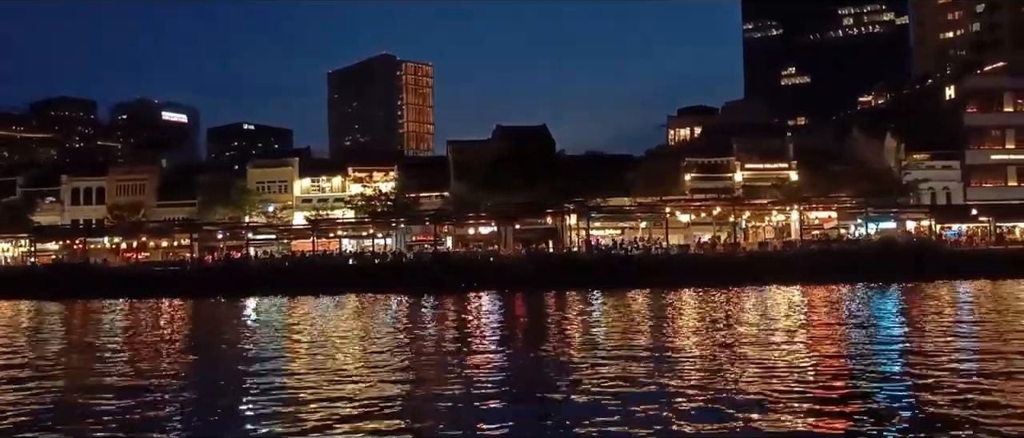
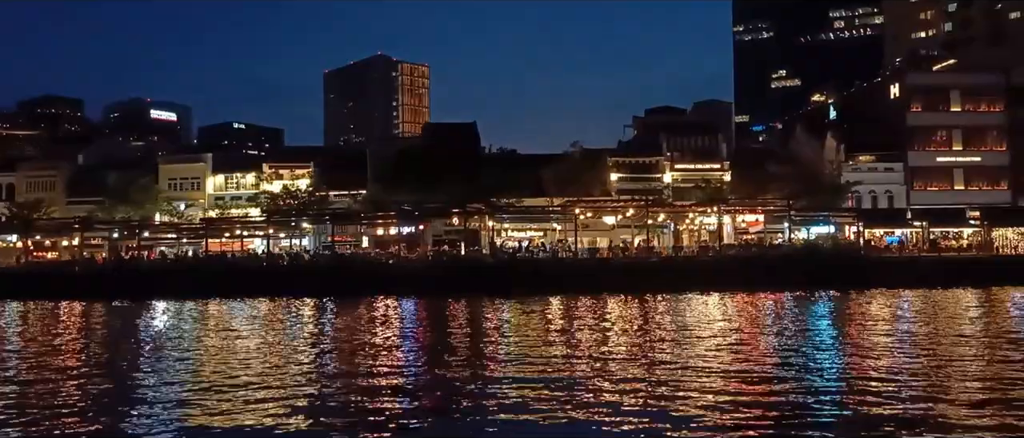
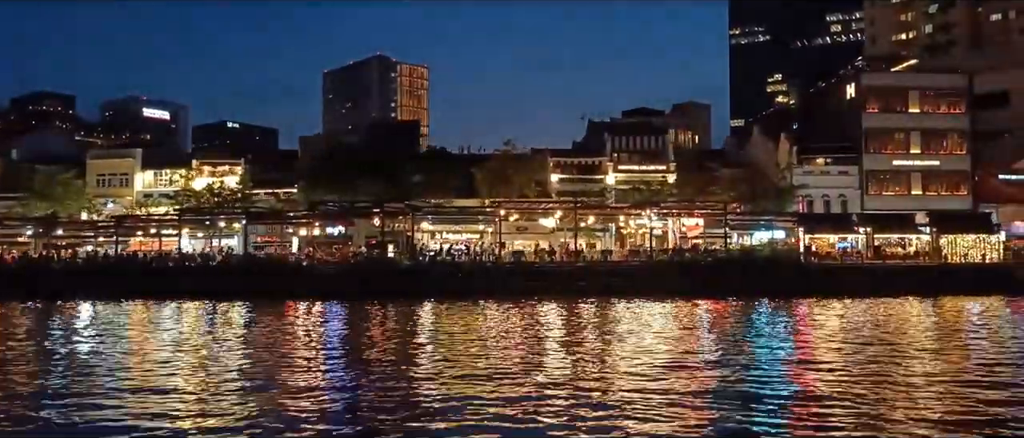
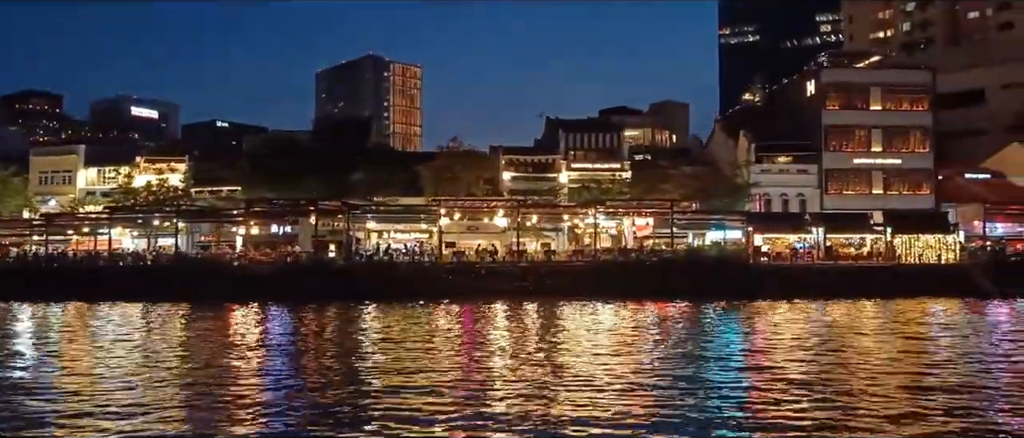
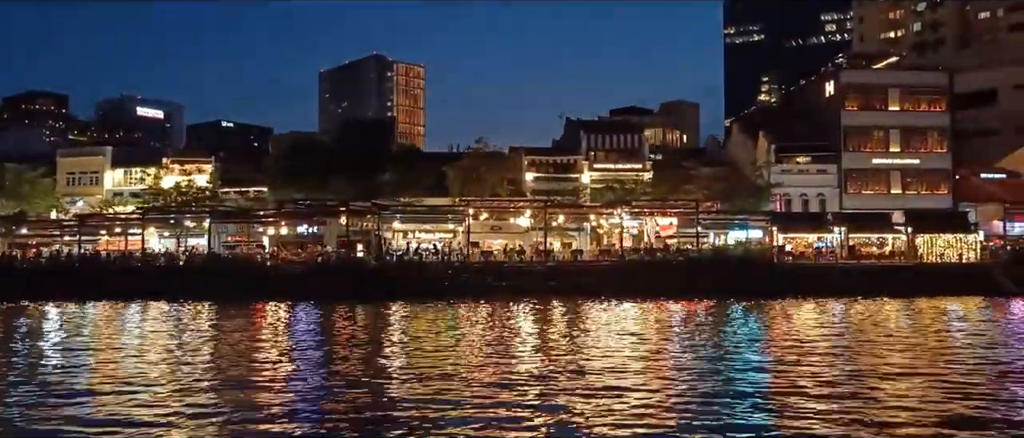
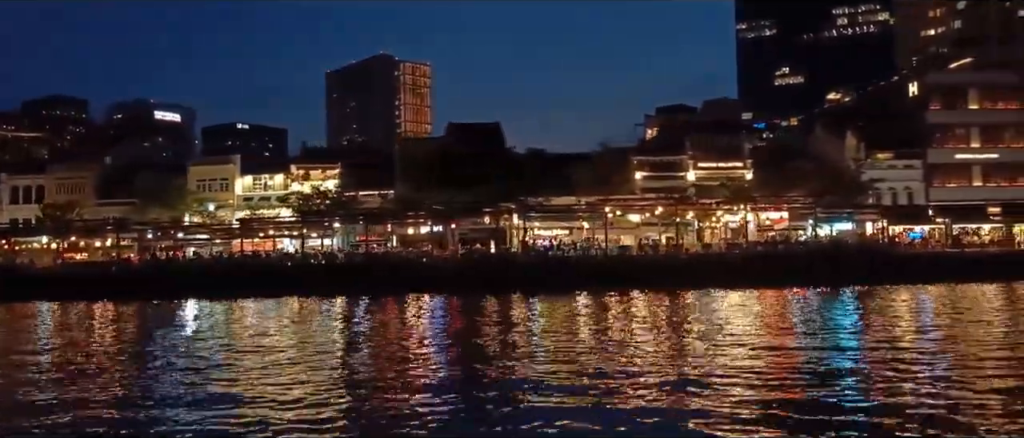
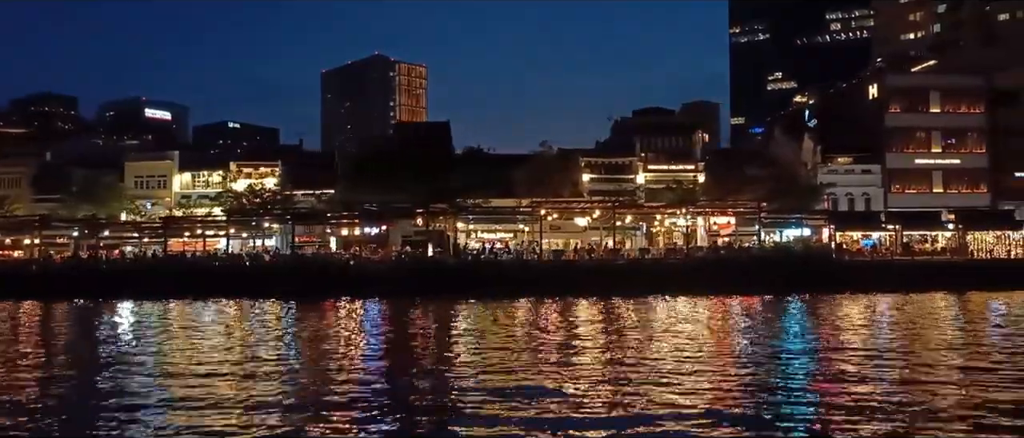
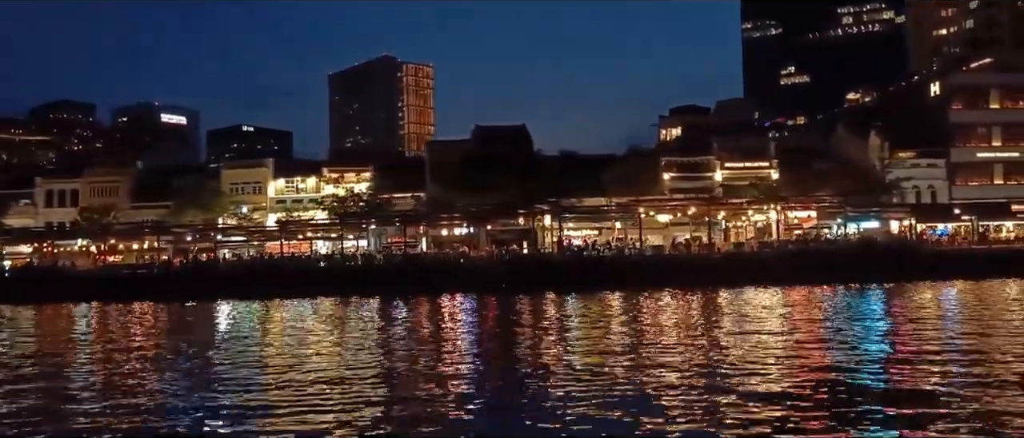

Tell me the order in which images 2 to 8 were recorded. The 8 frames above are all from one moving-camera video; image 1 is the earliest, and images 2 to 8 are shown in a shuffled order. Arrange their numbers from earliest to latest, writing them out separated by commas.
8, 6, 2, 7, 3, 5, 4
